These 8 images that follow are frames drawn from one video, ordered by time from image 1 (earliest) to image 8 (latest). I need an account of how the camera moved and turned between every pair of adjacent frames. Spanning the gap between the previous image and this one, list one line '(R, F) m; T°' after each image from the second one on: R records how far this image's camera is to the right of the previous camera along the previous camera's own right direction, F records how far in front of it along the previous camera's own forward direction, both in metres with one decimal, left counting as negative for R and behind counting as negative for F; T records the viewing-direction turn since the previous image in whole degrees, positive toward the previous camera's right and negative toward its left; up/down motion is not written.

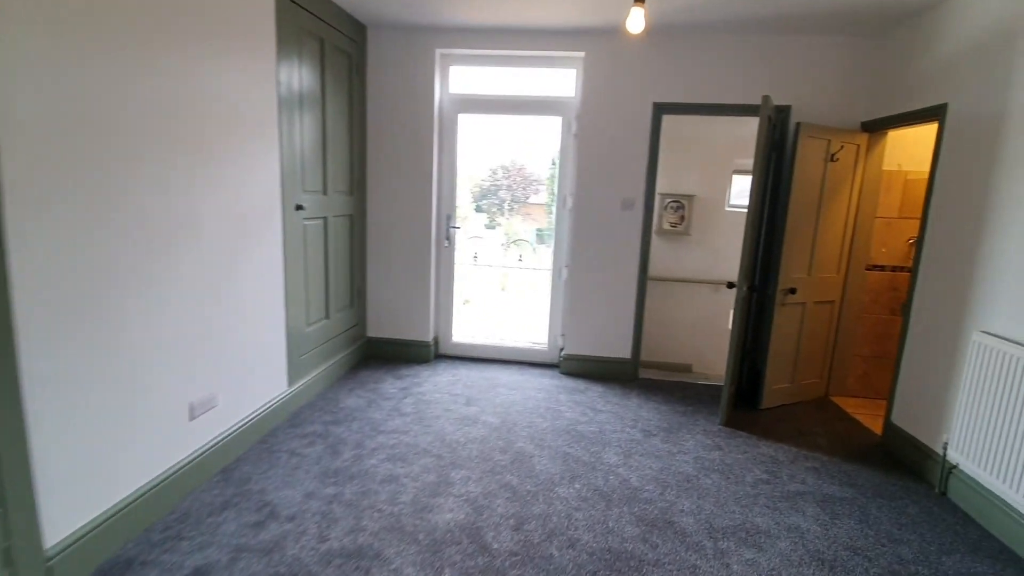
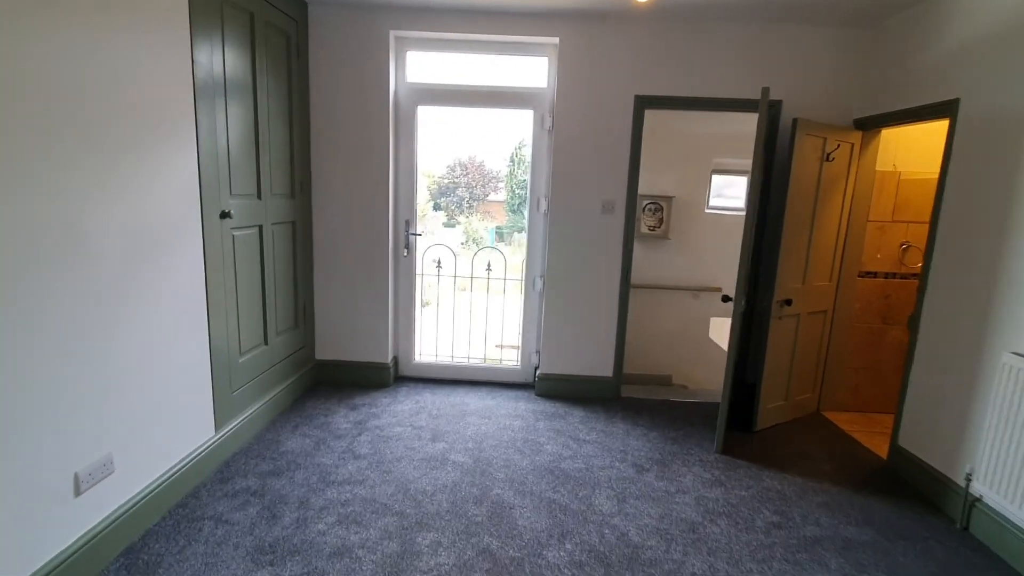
(-0.1, +0.4) m; +5°
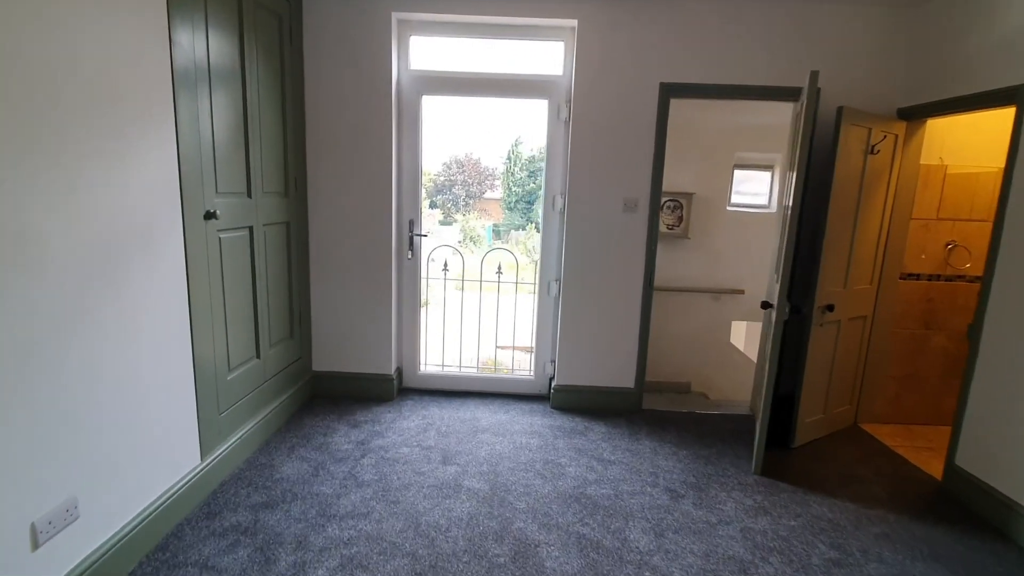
(-0.1, +0.3) m; 0°
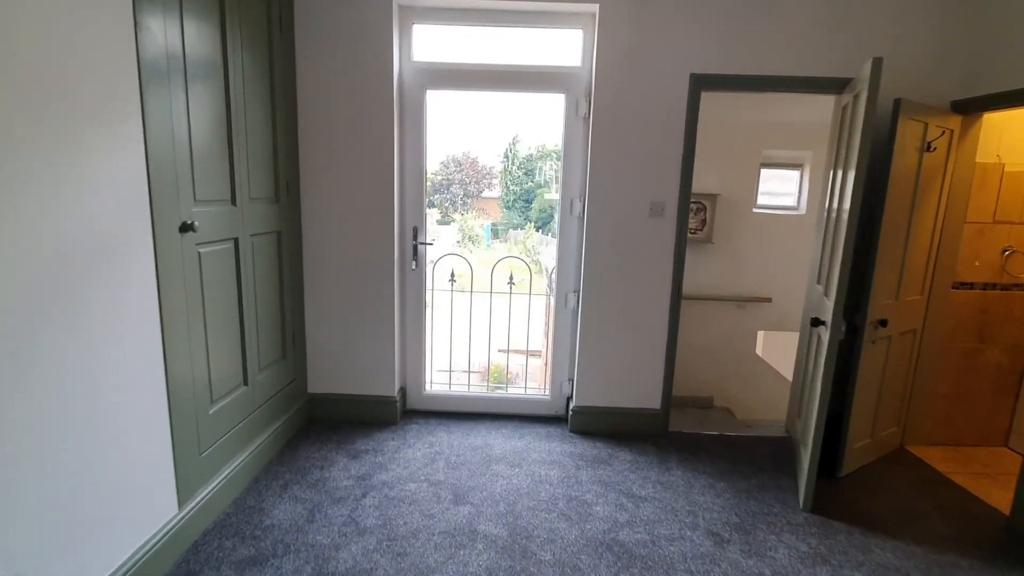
(-0.1, +0.3) m; 0°
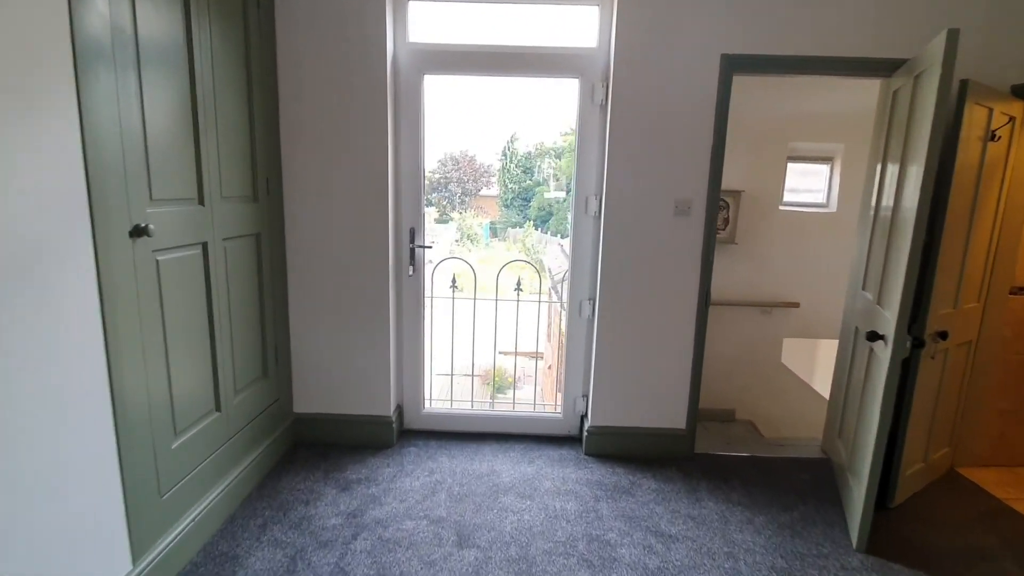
(0.0, +0.3) m; 0°
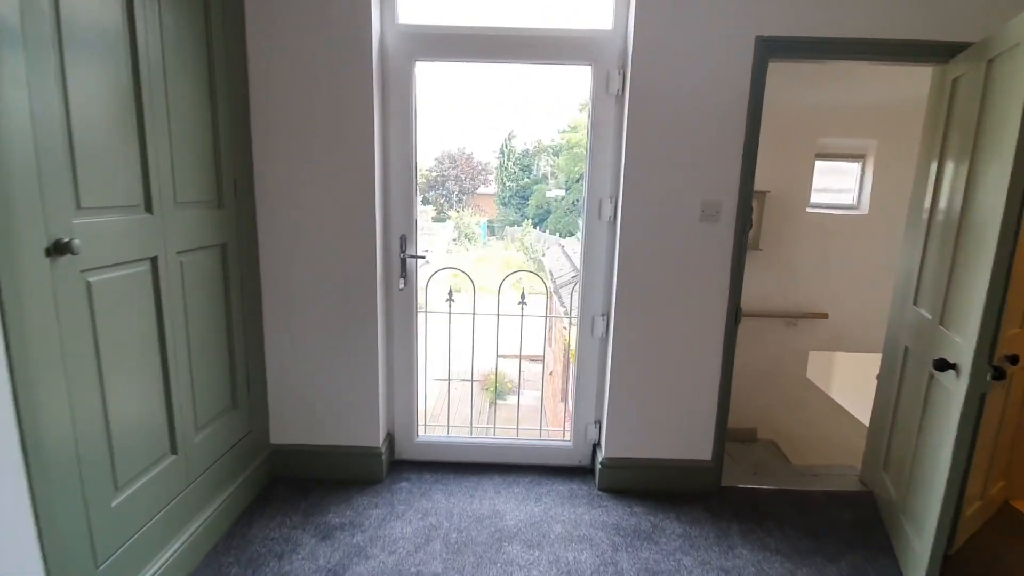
(0.0, +0.3) m; 0°
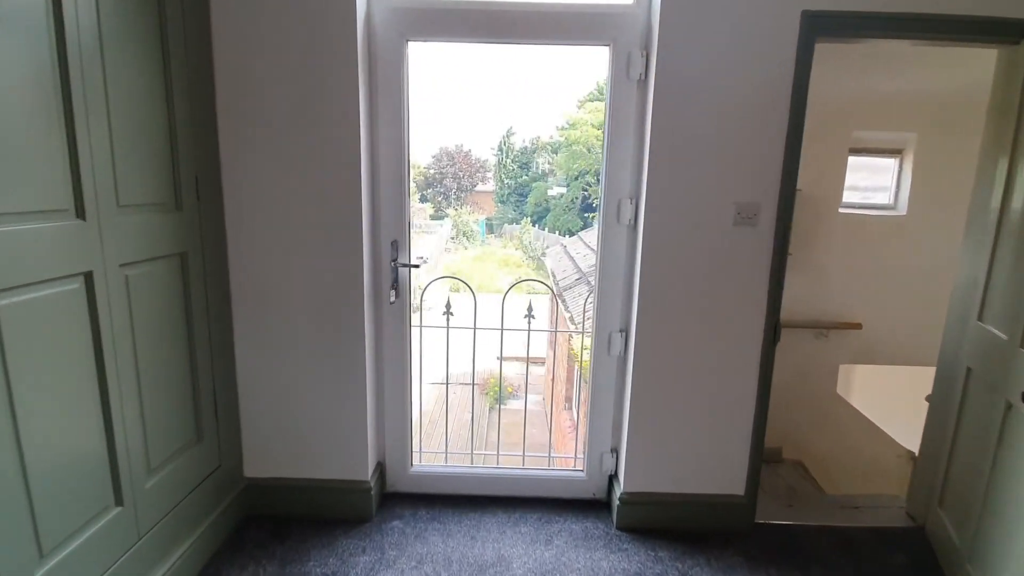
(0.0, +0.3) m; 0°
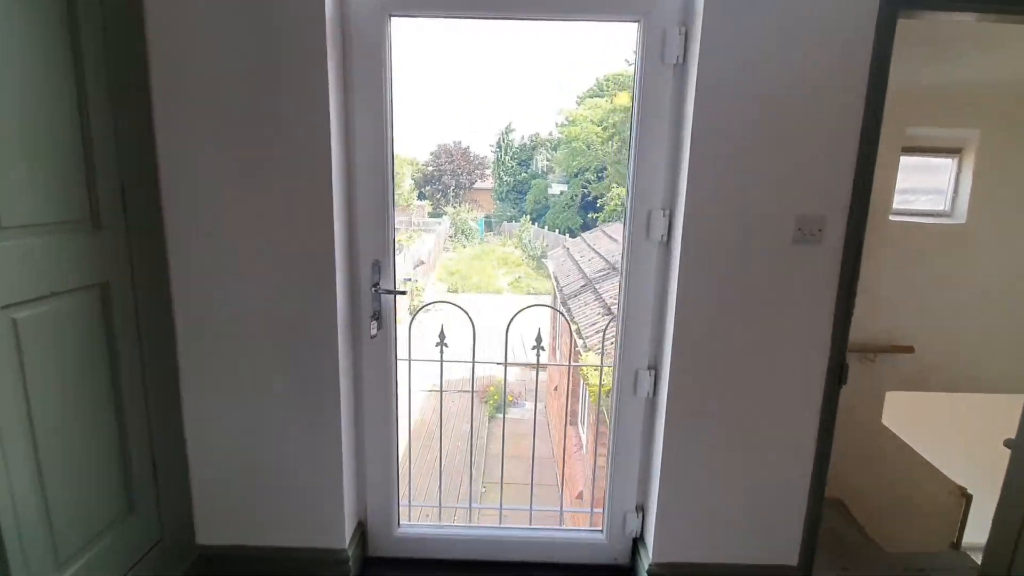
(0.0, +0.3) m; 0°
